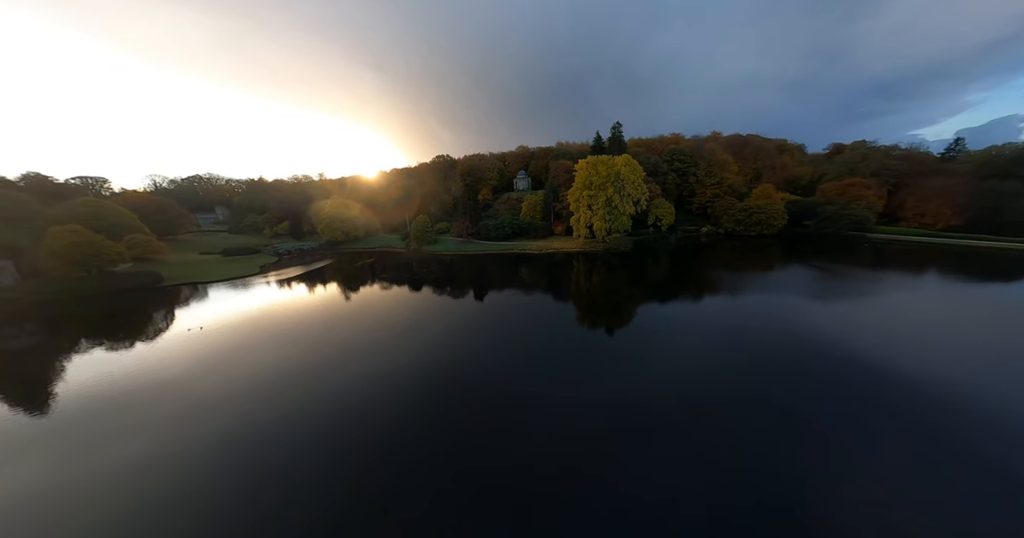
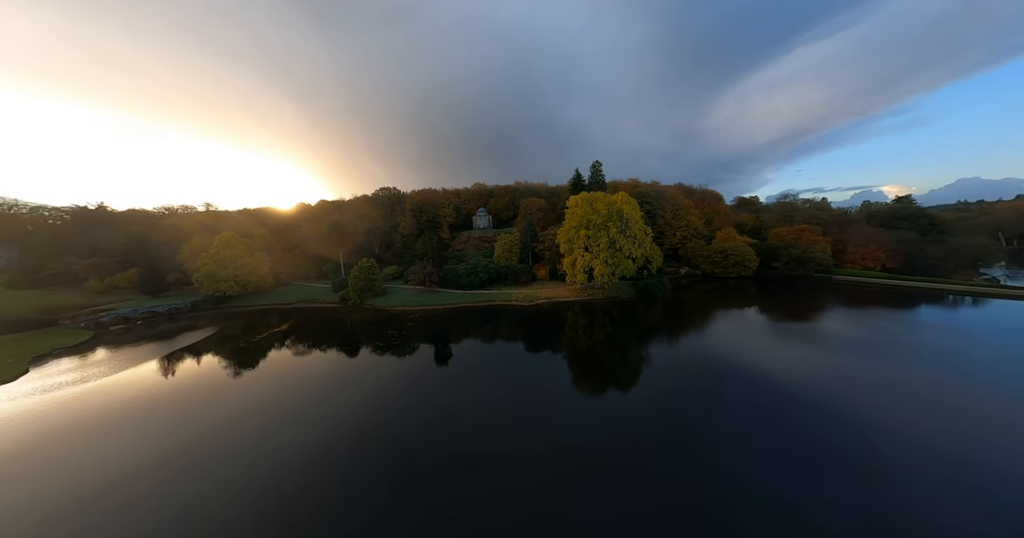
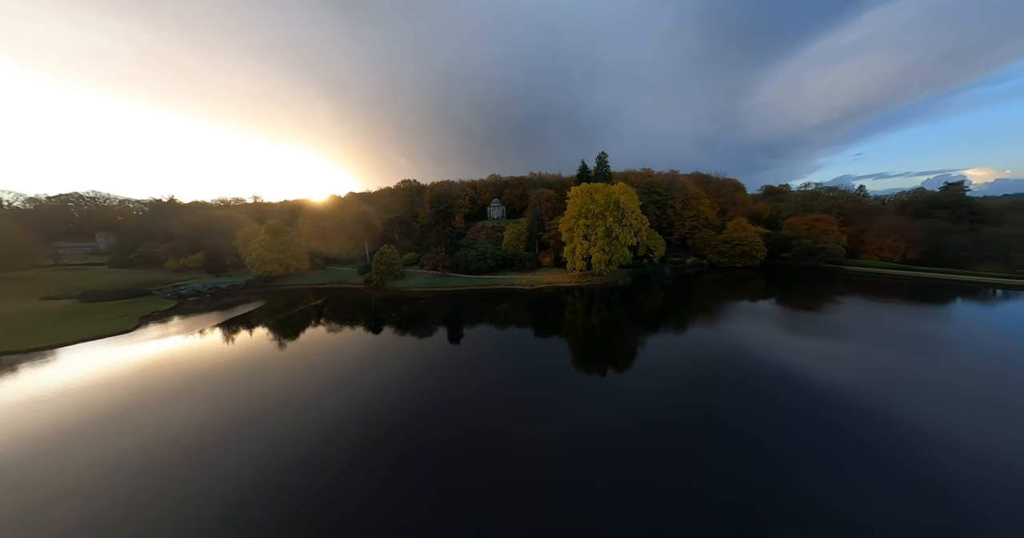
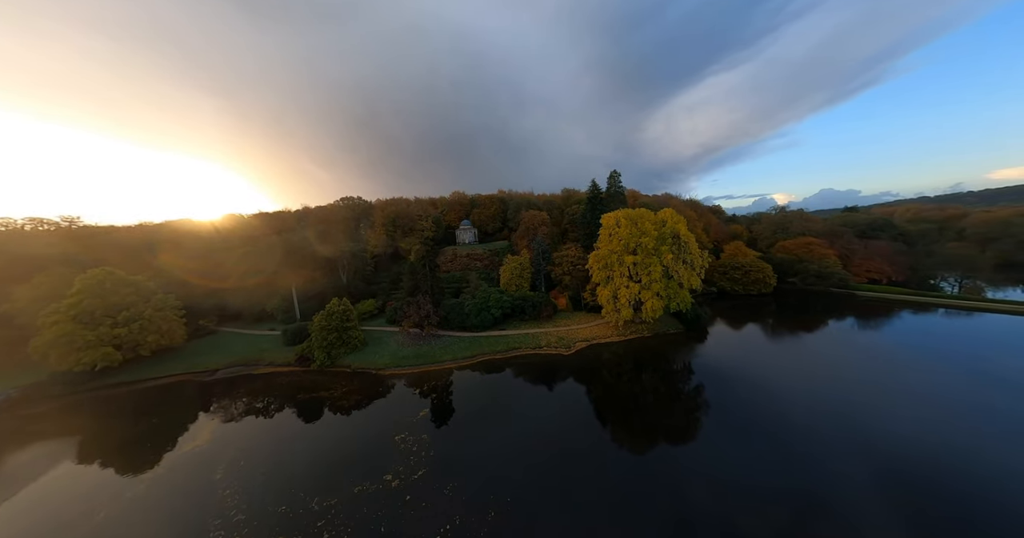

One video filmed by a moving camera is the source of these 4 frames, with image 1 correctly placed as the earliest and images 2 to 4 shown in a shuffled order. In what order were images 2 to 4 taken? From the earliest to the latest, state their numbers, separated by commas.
3, 2, 4
